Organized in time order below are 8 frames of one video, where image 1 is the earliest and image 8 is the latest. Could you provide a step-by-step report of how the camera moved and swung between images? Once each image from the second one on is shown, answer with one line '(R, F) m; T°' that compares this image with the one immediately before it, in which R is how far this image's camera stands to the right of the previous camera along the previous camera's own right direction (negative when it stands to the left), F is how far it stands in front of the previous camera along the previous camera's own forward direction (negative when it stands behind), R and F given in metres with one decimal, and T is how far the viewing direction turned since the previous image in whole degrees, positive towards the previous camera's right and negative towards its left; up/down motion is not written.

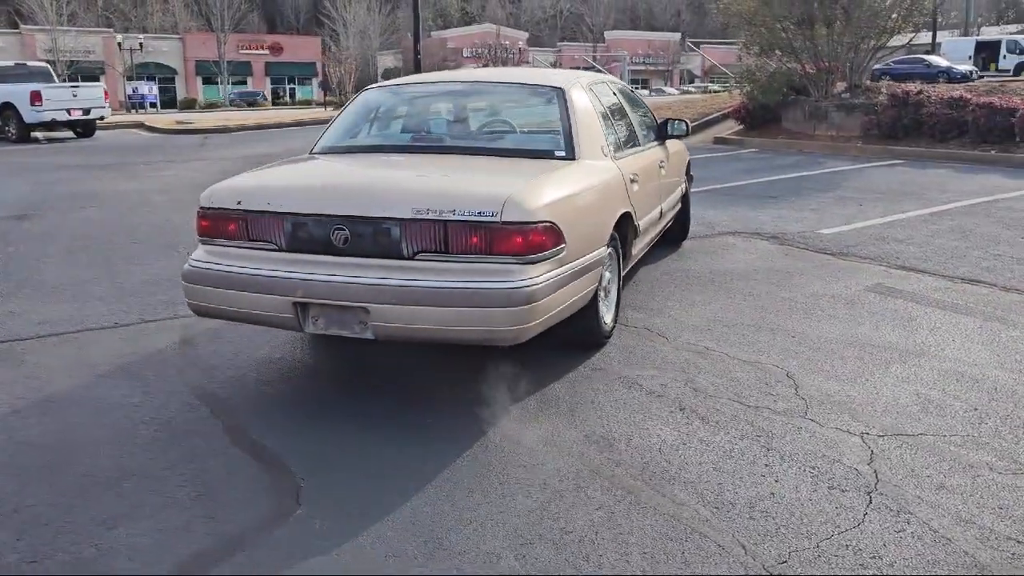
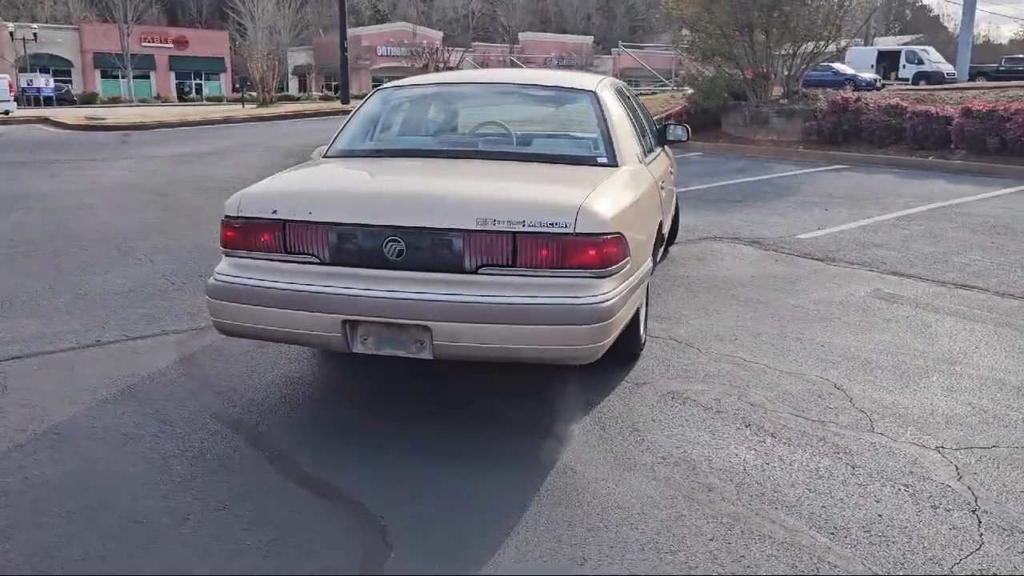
(-0.7, +0.3) m; +6°
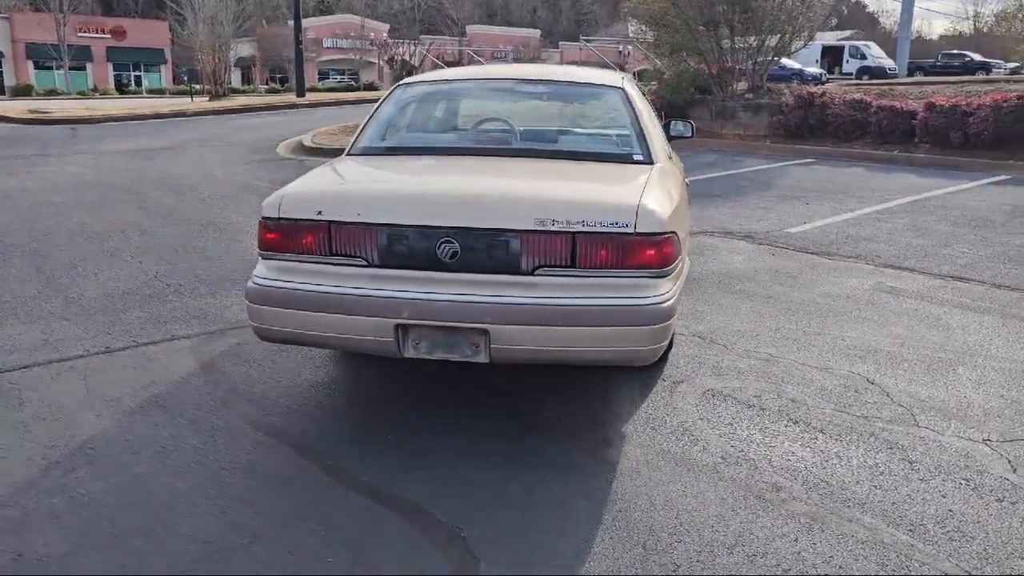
(-0.5, +0.1) m; +4°
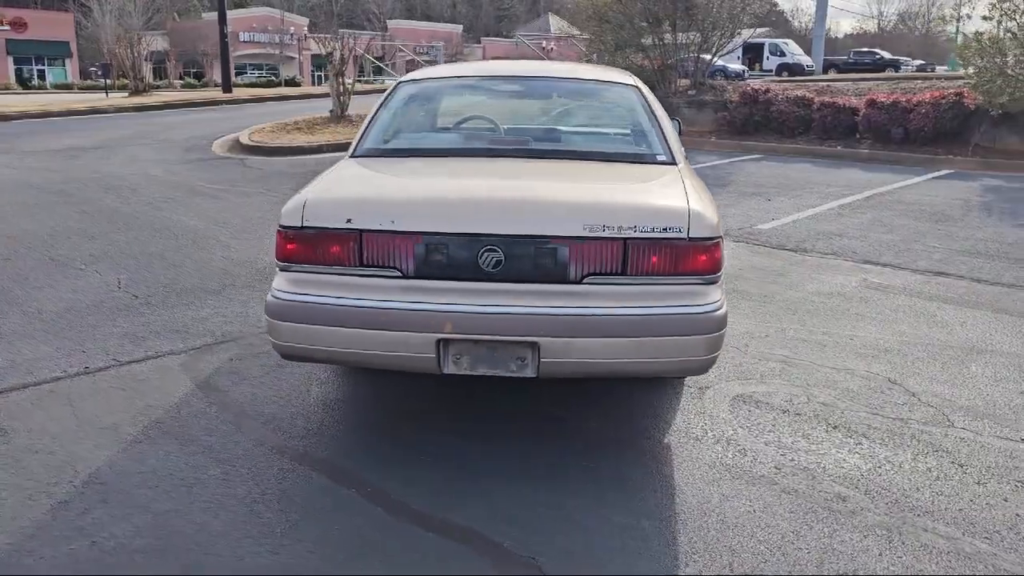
(-0.5, +0.2) m; +5°
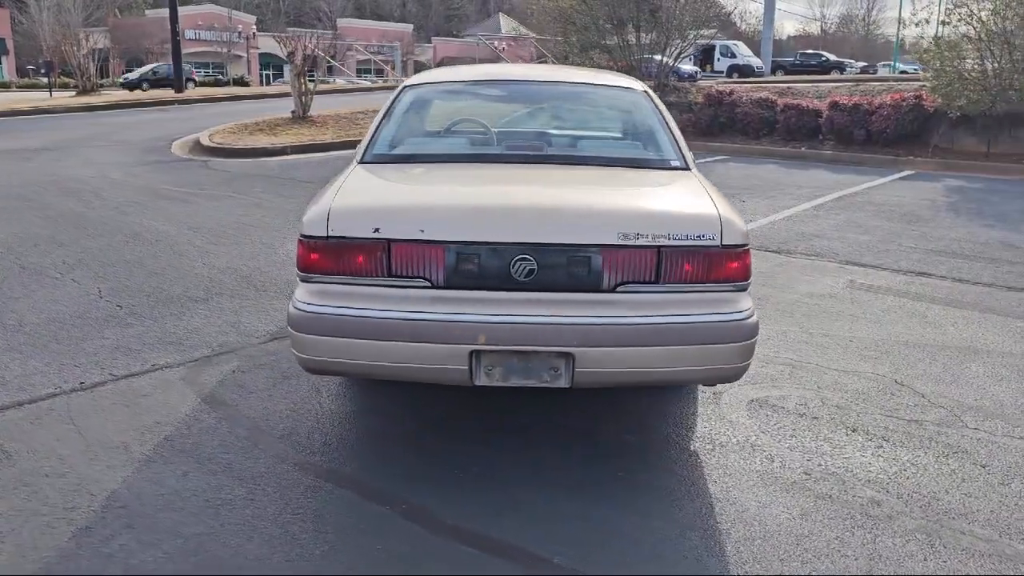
(-0.3, +0.1) m; +3°
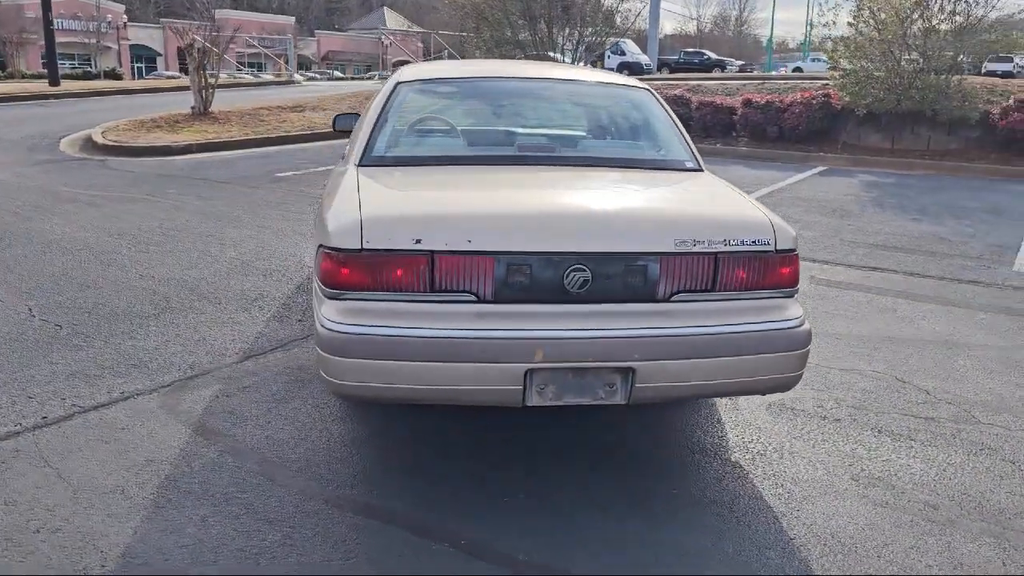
(-0.6, +0.3) m; +8°
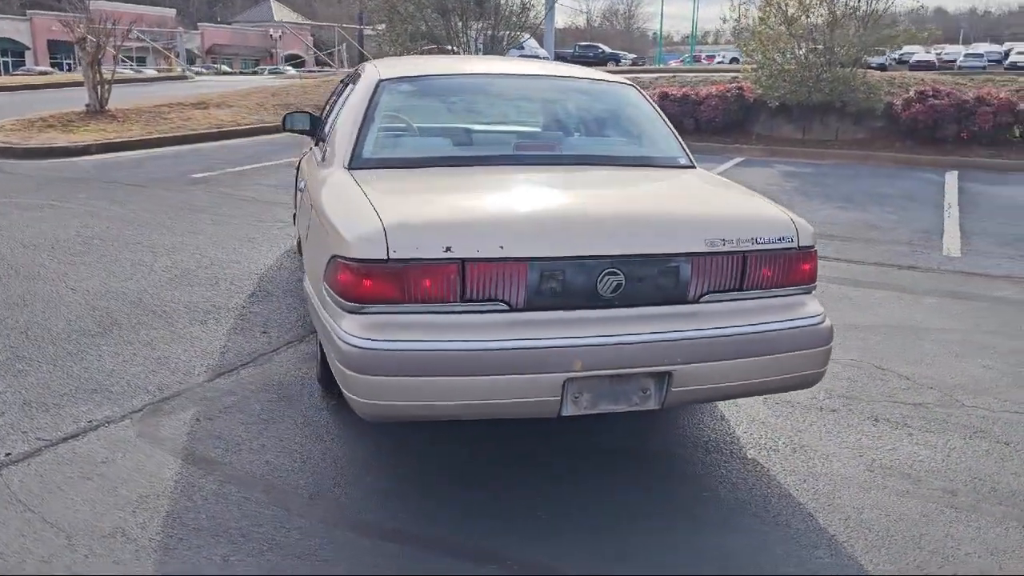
(-0.5, +0.2) m; +7°
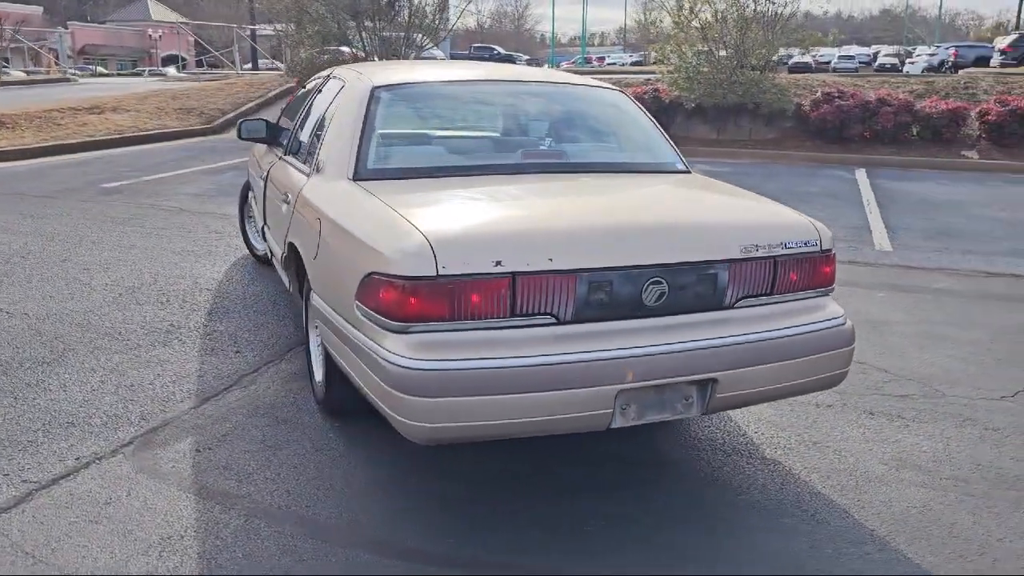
(-0.5, +0.1) m; +7°
